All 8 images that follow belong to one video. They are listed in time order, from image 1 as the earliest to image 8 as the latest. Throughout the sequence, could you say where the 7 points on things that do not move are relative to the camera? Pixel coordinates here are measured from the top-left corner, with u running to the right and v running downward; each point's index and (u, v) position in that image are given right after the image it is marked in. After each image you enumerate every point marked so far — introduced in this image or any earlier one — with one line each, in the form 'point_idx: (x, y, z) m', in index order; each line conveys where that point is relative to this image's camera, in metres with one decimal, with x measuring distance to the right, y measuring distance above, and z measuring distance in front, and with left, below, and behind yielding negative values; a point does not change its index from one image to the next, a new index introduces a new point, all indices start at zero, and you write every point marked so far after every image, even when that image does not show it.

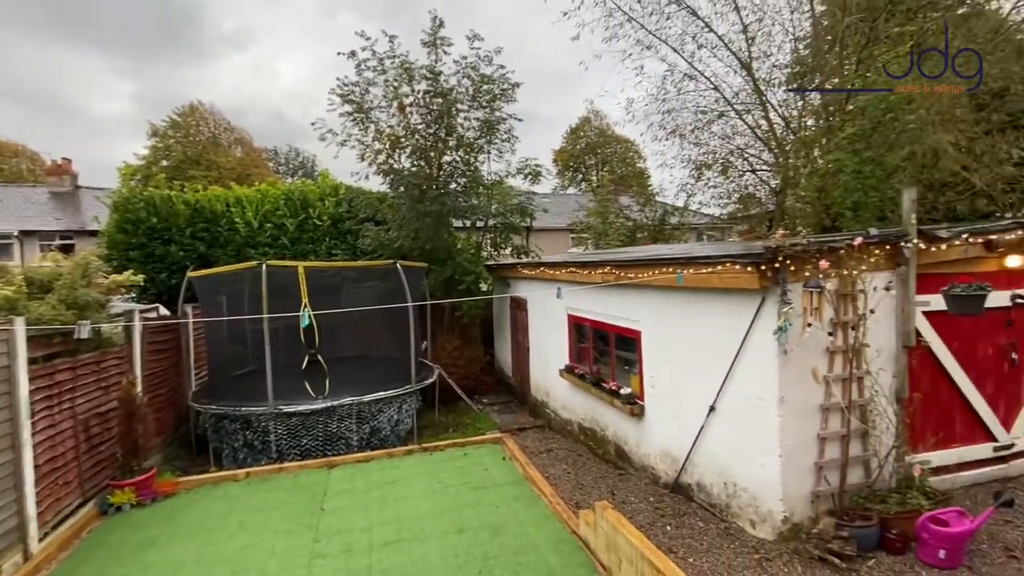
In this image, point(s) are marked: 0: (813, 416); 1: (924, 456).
0: (+2.4, -1.0, +3.8) m
1: (+3.6, -1.4, +4.1) m
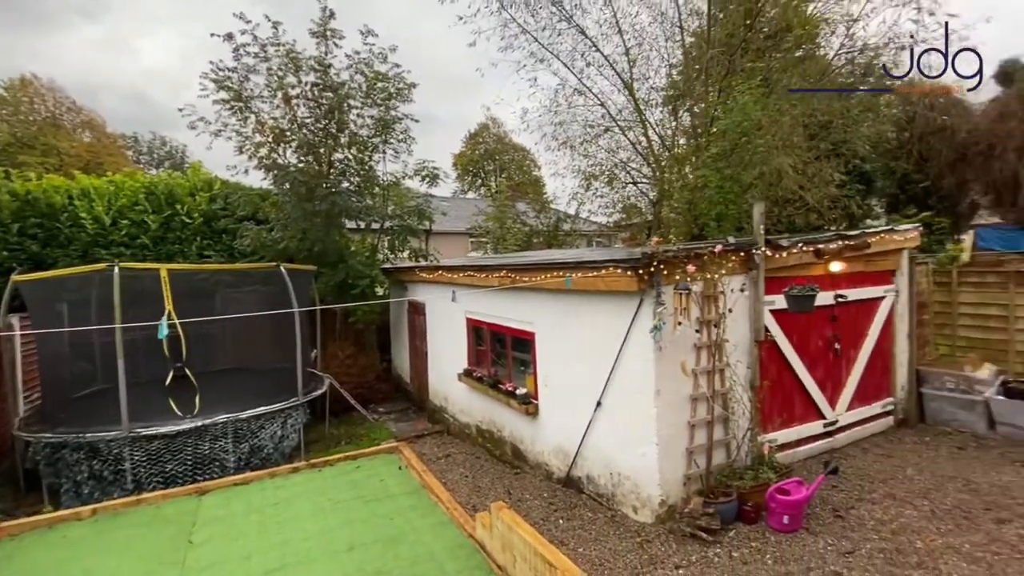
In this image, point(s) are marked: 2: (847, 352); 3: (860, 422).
0: (+1.5, -1.0, +4.2) m
1: (+2.6, -1.5, +4.8) m
2: (+3.9, -0.7, +5.5) m
3: (+4.1, -1.6, +5.7) m
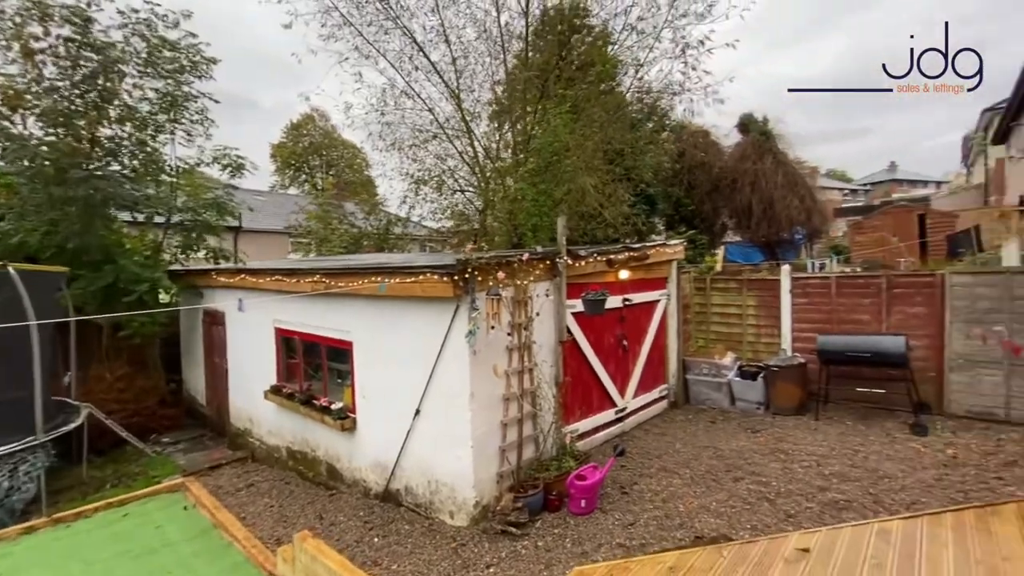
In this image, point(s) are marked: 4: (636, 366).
0: (-0.1, -1.1, +4.4) m
1: (+0.7, -1.5, +5.2) m
2: (+1.6, -0.8, +6.4) m
3: (+1.8, -1.6, +6.6) m
4: (+1.7, -1.0, +6.4) m
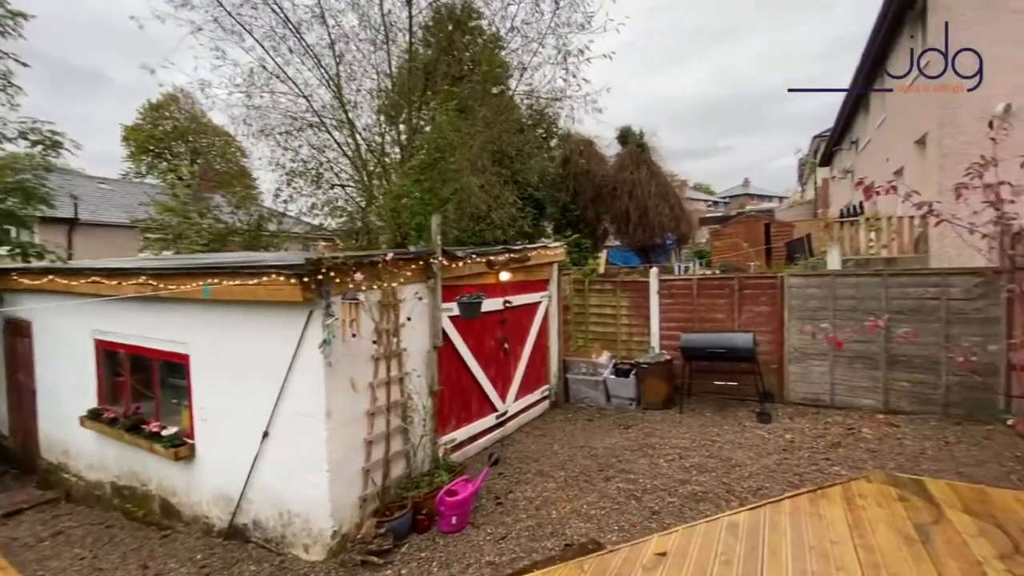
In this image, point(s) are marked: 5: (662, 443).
0: (-1.3, -1.1, +3.9) m
1: (-0.6, -1.5, +5.0) m
2: (0.0, -0.8, +6.3) m
3: (+0.2, -1.7, +6.6) m
4: (+0.1, -1.1, +6.3) m
5: (+1.7, -1.8, +5.4) m
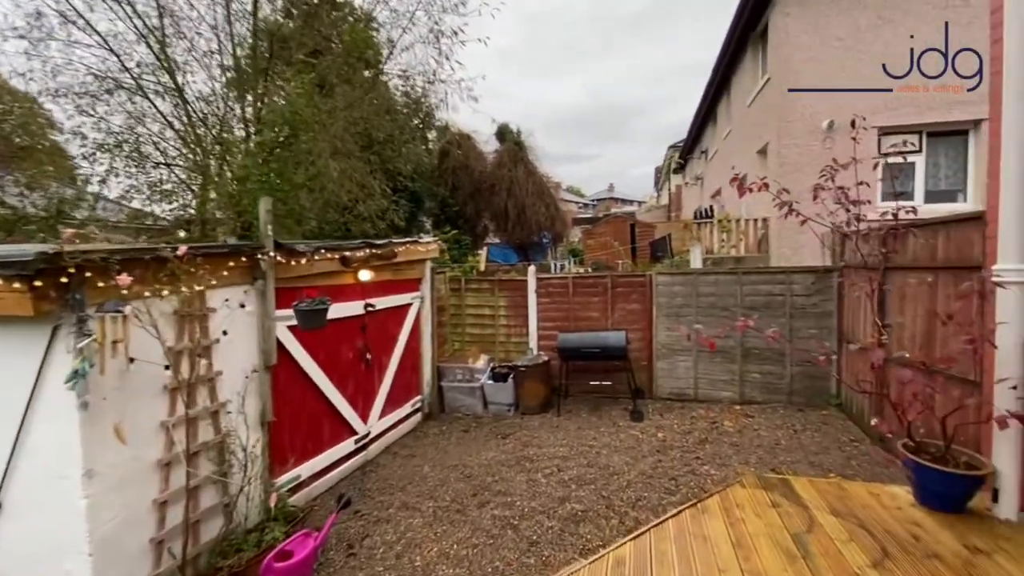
0: (-2.2, -1.1, +2.9) m
1: (-1.9, -1.6, +4.1) m
2: (-1.5, -0.8, +5.5) m
3: (-1.5, -1.7, +5.8) m
4: (-1.5, -1.1, +5.5) m
5: (+0.3, -1.8, +5.1) m
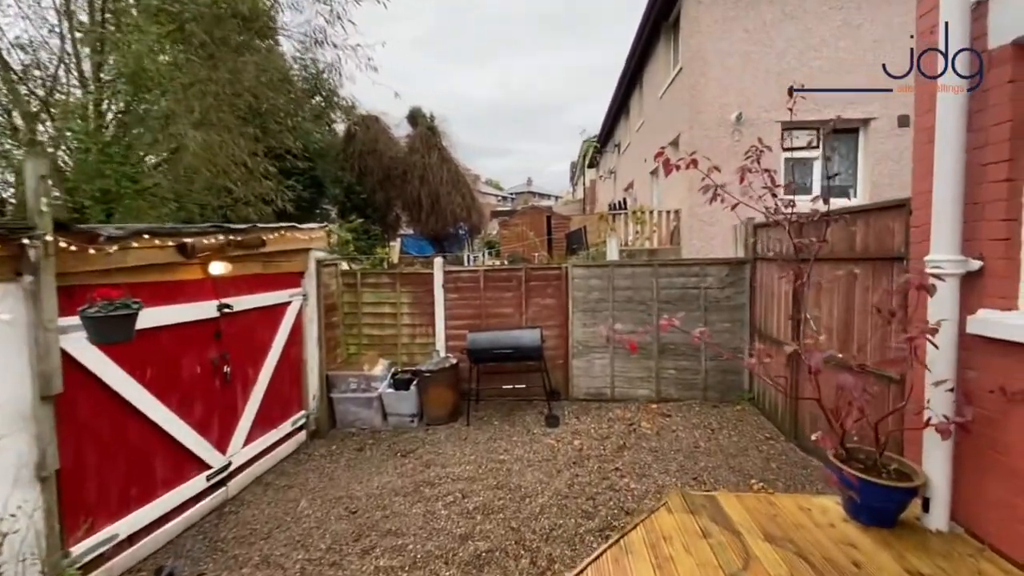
0: (-2.8, -1.2, +1.8) m
1: (-2.6, -1.5, +3.0) m
2: (-2.5, -0.8, +4.5) m
3: (-2.5, -1.6, +4.8) m
4: (-2.5, -1.0, +4.5) m
5: (-0.6, -1.7, +4.4) m
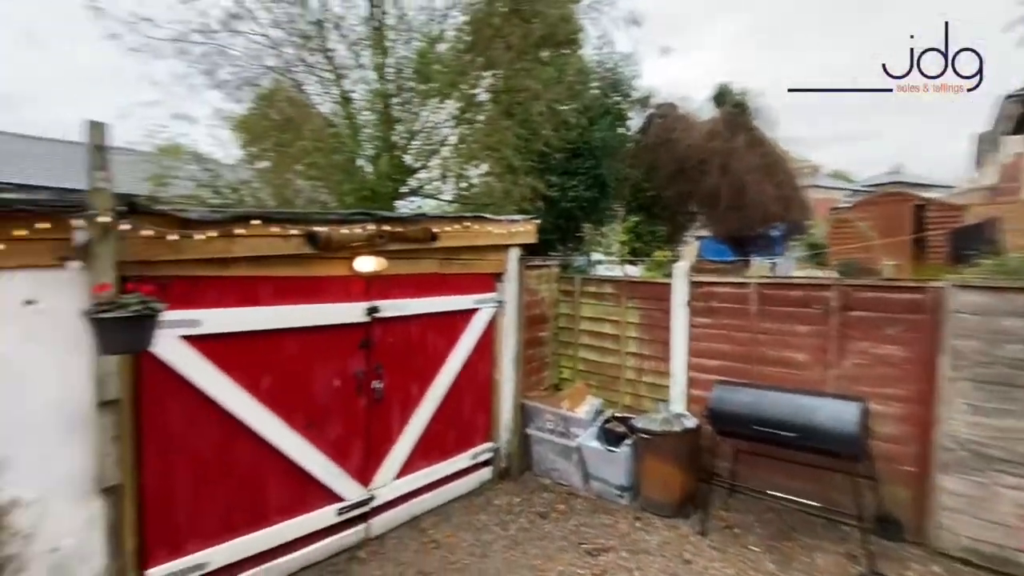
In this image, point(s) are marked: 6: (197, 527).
0: (-2.6, -1.1, +1.7) m
1: (-1.8, -1.5, +2.6) m
2: (-0.9, -0.8, +3.7) m
3: (-0.7, -1.7, +4.0) m
4: (-0.8, -1.1, +3.7) m
5: (+0.5, -1.8, +2.5) m
6: (-1.8, -1.4, +2.6) m
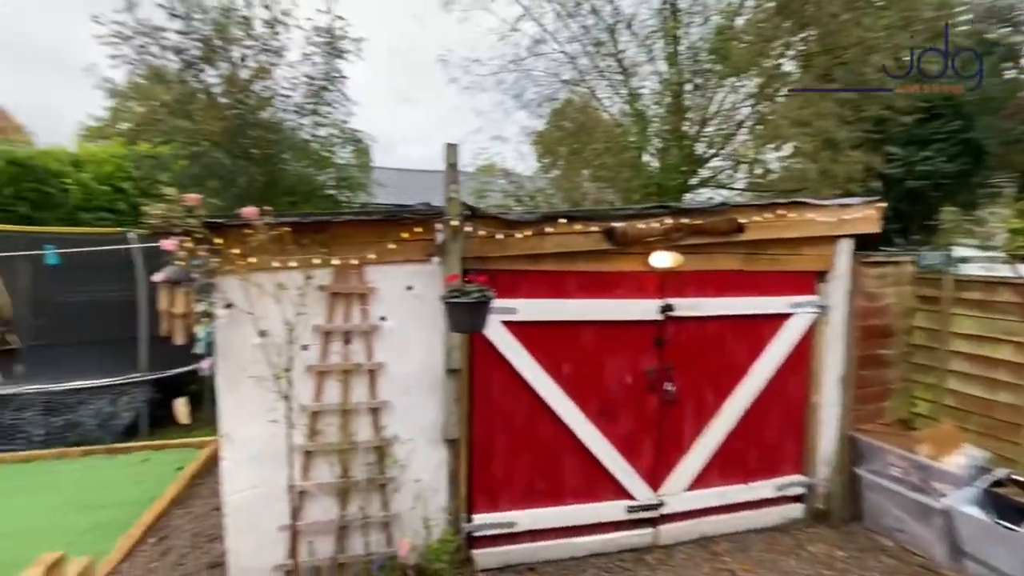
0: (-1.3, -1.0, +2.7) m
1: (-0.1, -1.5, +3.0) m
2: (+1.3, -0.8, +3.5) m
3: (+1.5, -1.7, +3.6) m
4: (+1.3, -1.0, +3.5) m
5: (+1.8, -1.9, +1.7) m
6: (-0.1, -1.3, +3.0) m
